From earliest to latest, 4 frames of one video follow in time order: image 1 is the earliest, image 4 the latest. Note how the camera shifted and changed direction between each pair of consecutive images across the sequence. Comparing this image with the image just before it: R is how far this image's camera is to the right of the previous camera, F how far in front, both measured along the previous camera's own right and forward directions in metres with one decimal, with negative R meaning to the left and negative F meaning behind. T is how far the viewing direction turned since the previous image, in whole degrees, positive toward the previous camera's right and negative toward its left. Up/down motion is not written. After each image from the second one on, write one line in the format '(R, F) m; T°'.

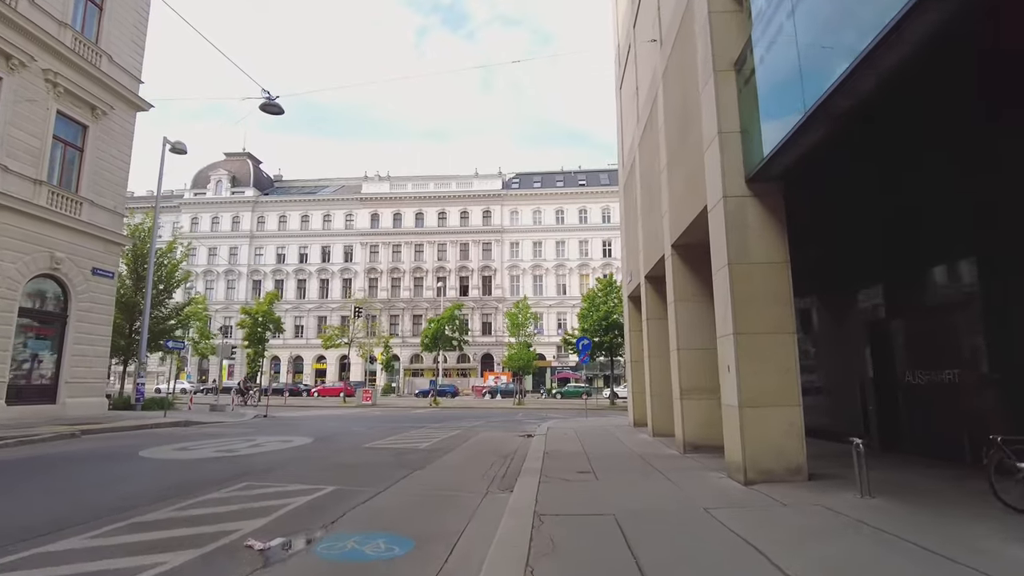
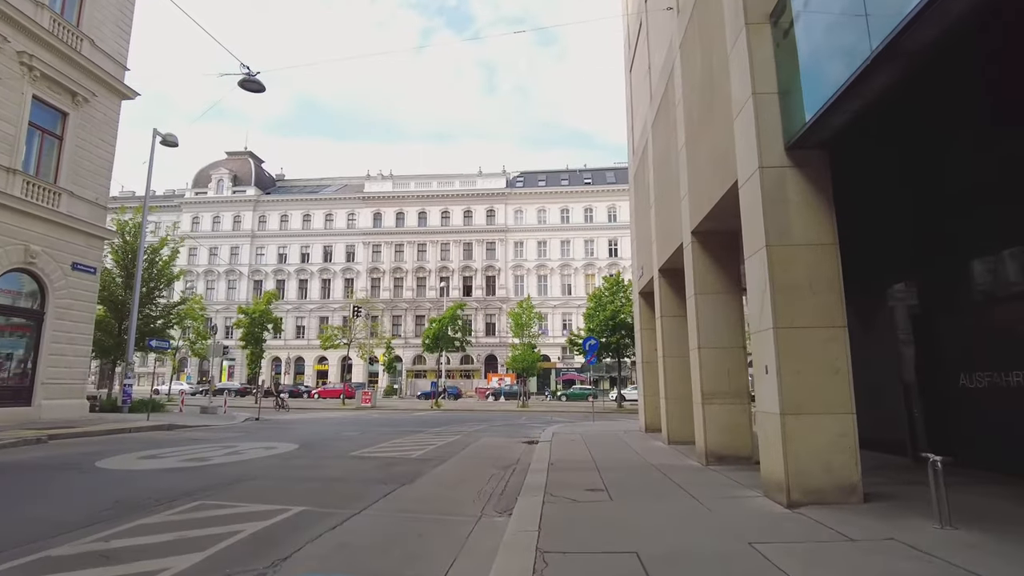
(+0.1, +1.3) m; -1°
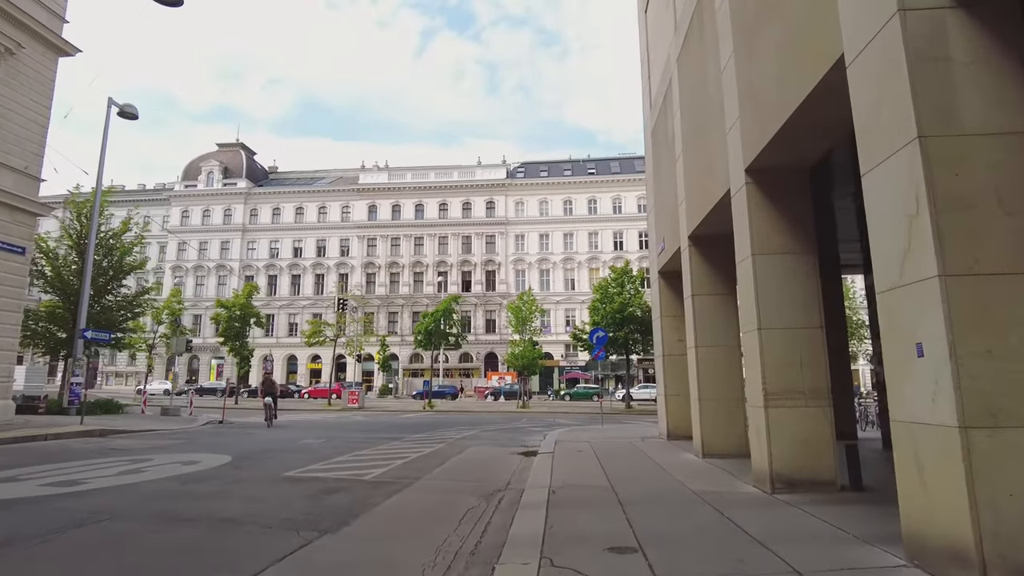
(+0.2, +3.0) m; 0°
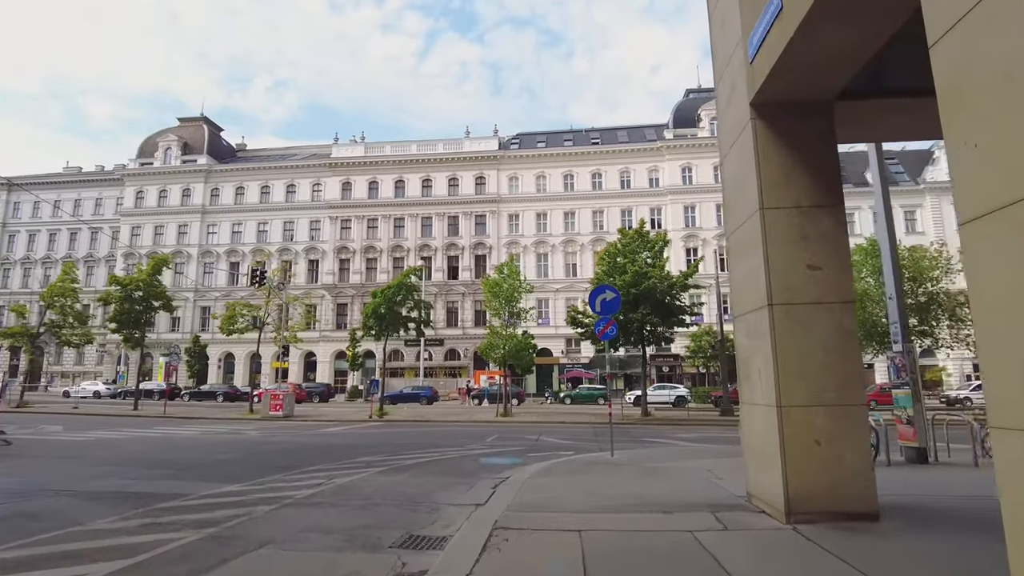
(+1.4, +8.9) m; -1°
